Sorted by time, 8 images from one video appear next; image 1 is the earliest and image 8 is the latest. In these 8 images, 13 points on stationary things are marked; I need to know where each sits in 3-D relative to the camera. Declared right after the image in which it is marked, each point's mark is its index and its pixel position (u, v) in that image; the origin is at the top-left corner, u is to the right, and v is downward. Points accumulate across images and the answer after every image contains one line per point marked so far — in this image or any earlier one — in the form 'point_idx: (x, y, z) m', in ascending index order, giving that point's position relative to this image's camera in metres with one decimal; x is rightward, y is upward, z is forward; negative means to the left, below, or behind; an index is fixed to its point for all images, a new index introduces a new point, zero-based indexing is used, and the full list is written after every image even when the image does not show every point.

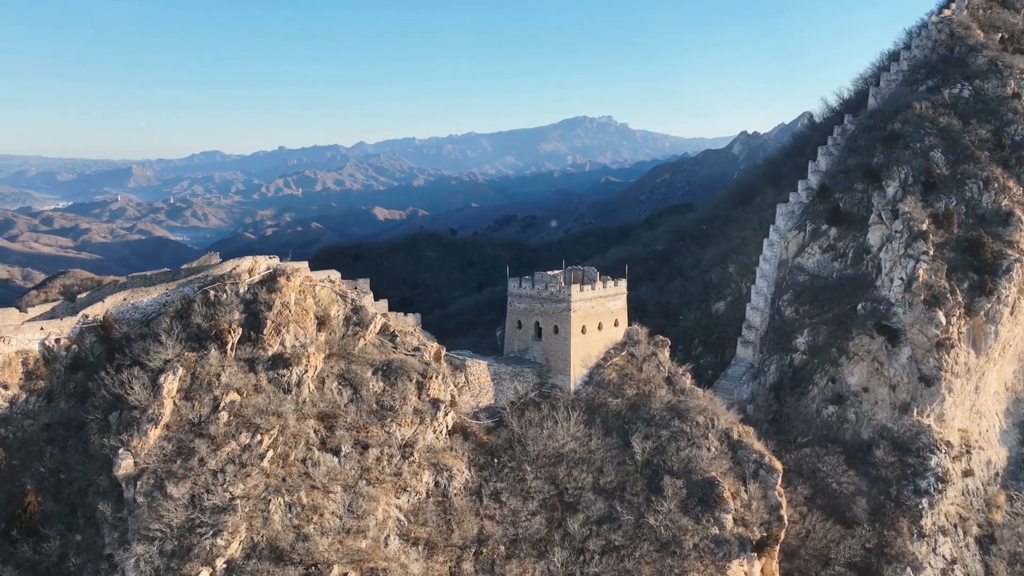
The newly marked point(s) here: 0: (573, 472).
0: (+1.2, -3.7, +14.2) m
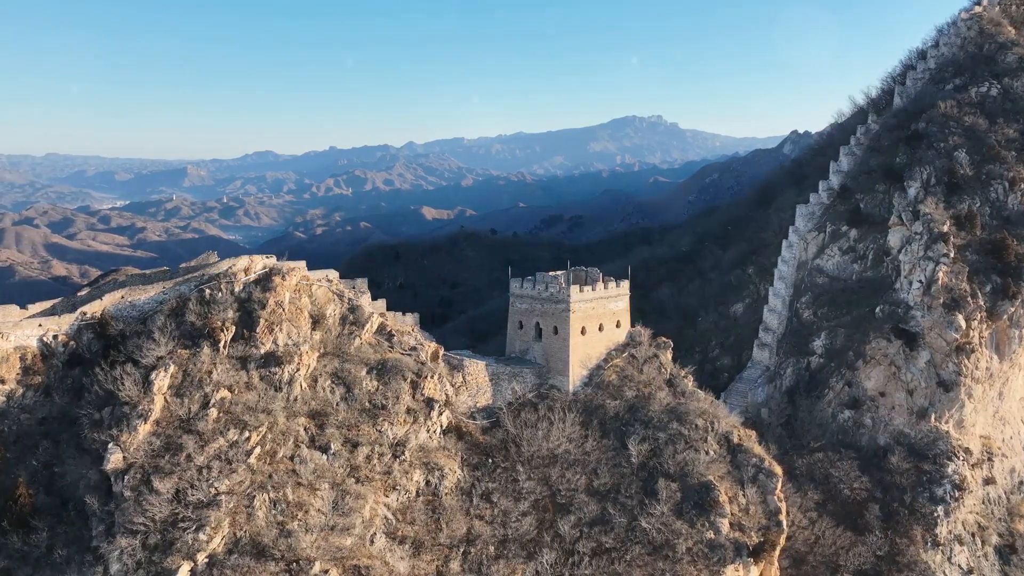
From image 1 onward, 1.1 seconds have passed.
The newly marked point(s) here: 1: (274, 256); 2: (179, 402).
0: (+1.1, -3.8, +14.1) m
1: (-4.8, +0.6, +14.1) m
2: (-5.5, -1.9, +11.5) m
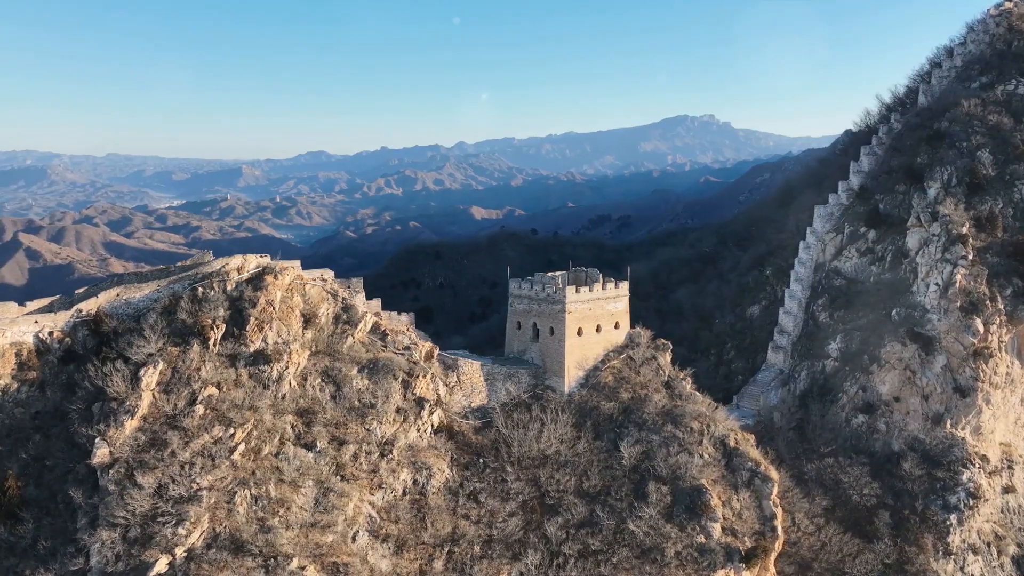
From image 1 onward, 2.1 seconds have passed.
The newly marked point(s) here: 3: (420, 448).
0: (+0.9, -3.8, +14.0) m
1: (-5.0, +0.7, +14.3) m
2: (-5.8, -1.9, +11.7) m
3: (-1.8, -3.1, +13.7) m
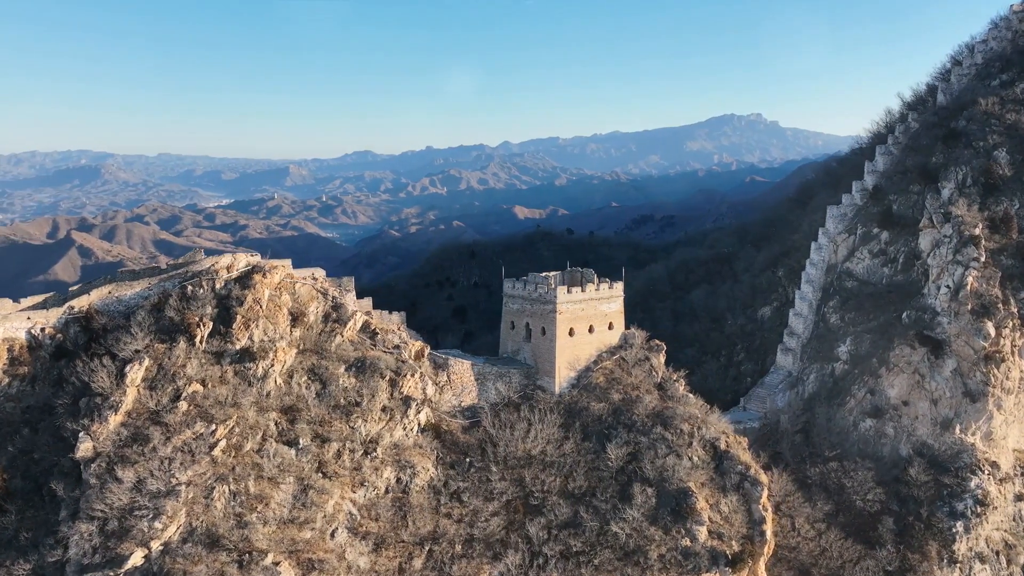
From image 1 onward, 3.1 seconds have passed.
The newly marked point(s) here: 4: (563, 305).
0: (+0.6, -3.8, +14.0) m
1: (-5.3, +0.7, +14.4) m
2: (-6.2, -1.8, +11.9) m
3: (-2.1, -3.1, +13.7) m
4: (+1.2, -0.4, +15.6) m
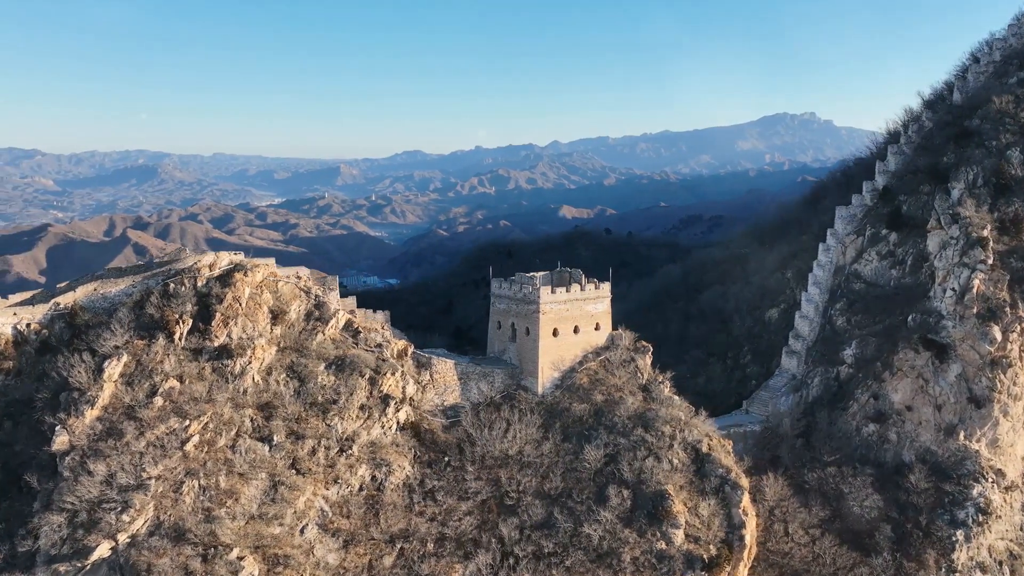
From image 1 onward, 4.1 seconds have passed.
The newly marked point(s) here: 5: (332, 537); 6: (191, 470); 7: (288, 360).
0: (+0.1, -3.8, +14.0) m
1: (-5.7, +0.7, +14.6) m
2: (-6.7, -1.8, +12.2) m
3: (-2.6, -3.1, +13.8) m
4: (+0.8, -0.4, +15.6) m
5: (-3.2, -4.4, +12.2) m
6: (-5.3, -3.0, +11.5) m
7: (-4.4, -1.4, +13.7) m
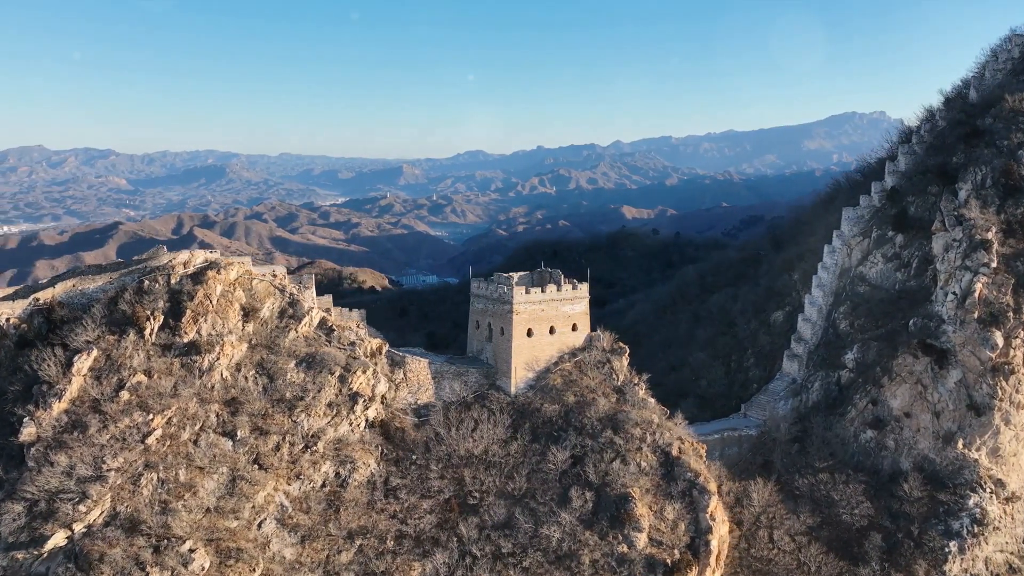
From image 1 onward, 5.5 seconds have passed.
0: (-0.6, -3.8, +14.0) m
1: (-6.3, +0.8, +14.9) m
2: (-7.5, -1.7, +12.5) m
3: (-3.3, -3.1, +14.0) m
4: (+0.2, -0.4, +15.6) m
5: (-4.0, -4.3, +12.4) m
6: (-6.1, -3.0, +11.8) m
7: (-5.1, -1.4, +14.0) m
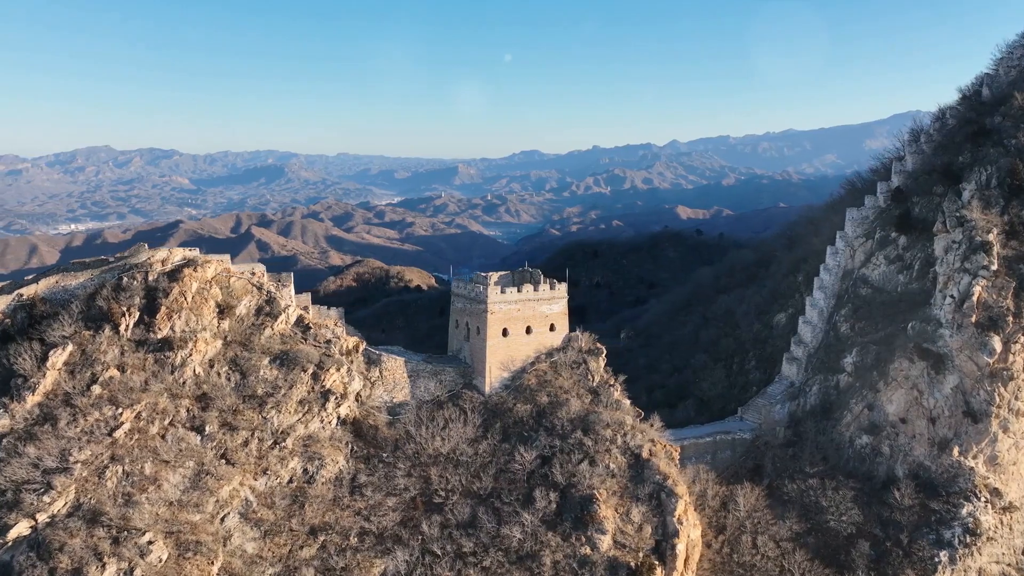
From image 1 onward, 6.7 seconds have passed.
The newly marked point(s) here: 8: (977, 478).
0: (-1.3, -3.8, +14.1) m
1: (-6.9, +0.8, +15.2) m
2: (-8.2, -1.7, +12.9) m
3: (-3.9, -3.1, +14.2) m
4: (-0.4, -0.4, +15.6) m
5: (-4.7, -4.3, +12.6) m
6: (-6.9, -2.9, +12.1) m
7: (-5.8, -1.3, +14.2) m
8: (+12.8, -5.3, +19.3) m
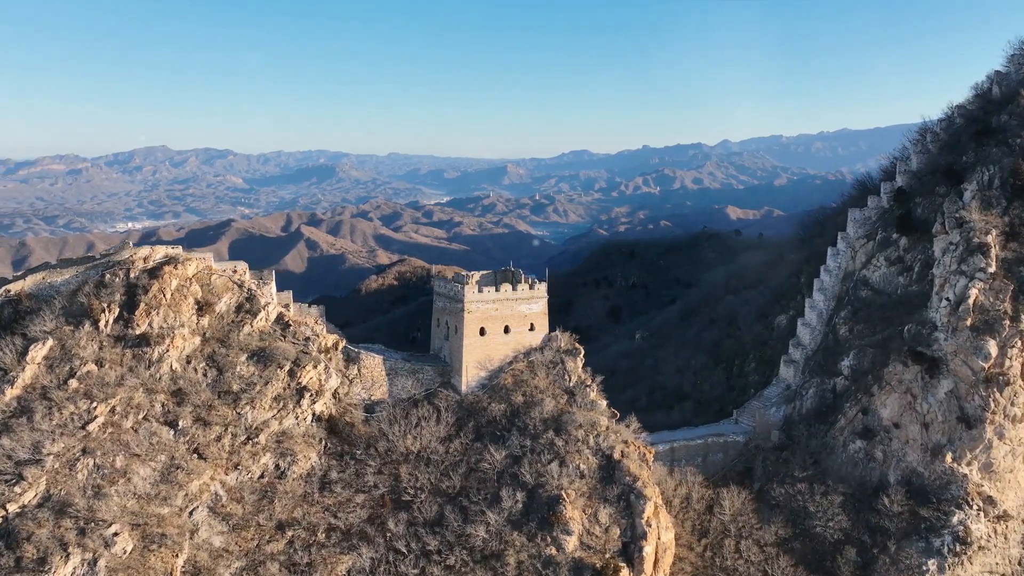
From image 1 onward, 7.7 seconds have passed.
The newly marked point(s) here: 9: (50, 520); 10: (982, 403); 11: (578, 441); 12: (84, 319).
0: (-1.9, -3.8, +14.2) m
1: (-7.5, +0.9, +15.5) m
2: (-8.8, -1.6, +13.2) m
3: (-4.6, -3.0, +14.4) m
4: (-1.0, -0.4, +15.7) m
5: (-5.4, -4.3, +12.9) m
6: (-7.5, -2.9, +12.4) m
7: (-6.4, -1.3, +14.5) m
8: (+12.4, -5.4, +18.9) m
9: (-7.6, -3.9, +11.6) m
10: (+12.8, -3.2, +19.2) m
11: (+1.4, -3.2, +14.6) m
12: (-8.6, -0.6, +14.0) m
